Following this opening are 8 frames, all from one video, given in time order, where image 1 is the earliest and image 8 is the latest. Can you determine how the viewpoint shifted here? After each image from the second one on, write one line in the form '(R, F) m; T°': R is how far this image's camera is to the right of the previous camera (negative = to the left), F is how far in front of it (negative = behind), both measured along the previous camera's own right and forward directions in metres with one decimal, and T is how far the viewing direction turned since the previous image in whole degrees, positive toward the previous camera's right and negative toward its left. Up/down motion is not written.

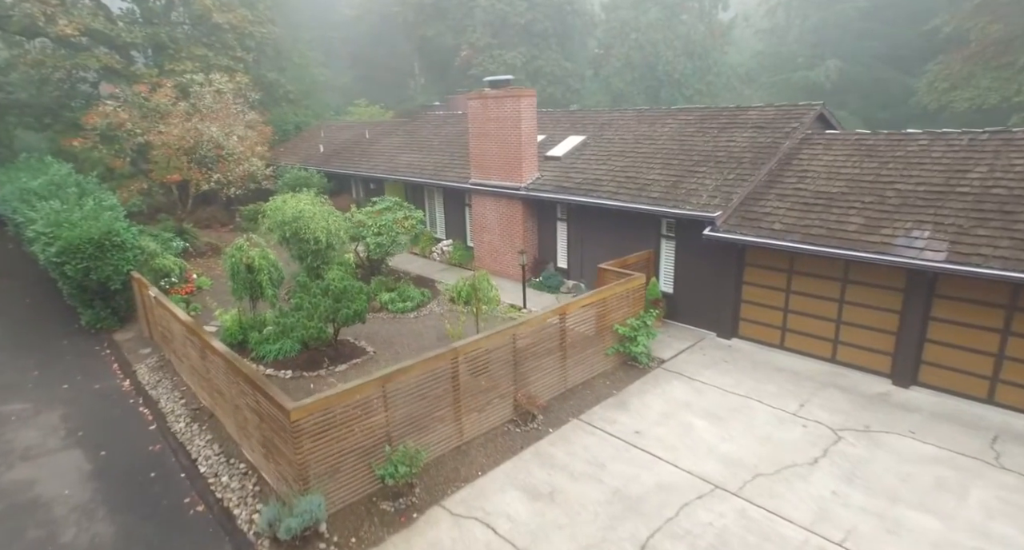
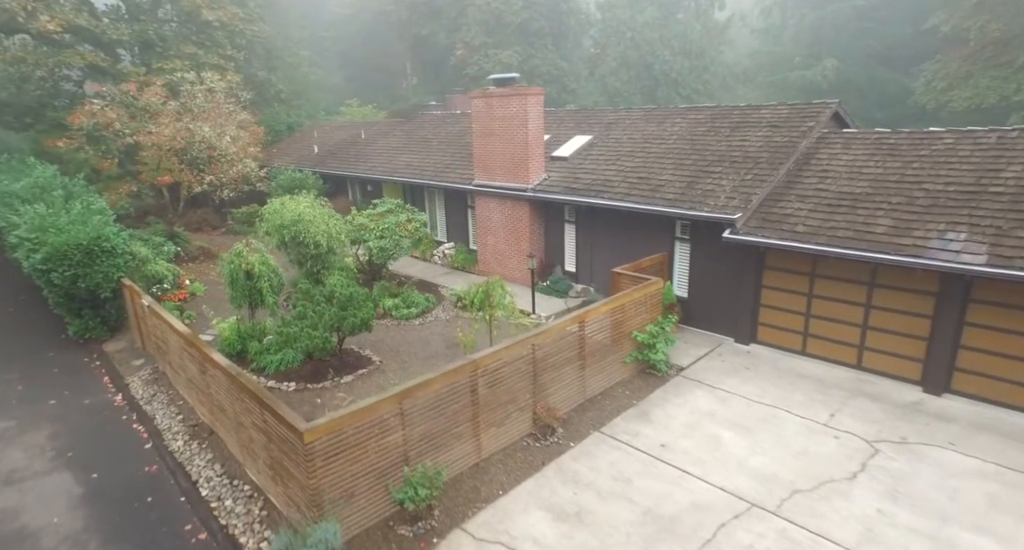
(-0.4, +0.4) m; +1°
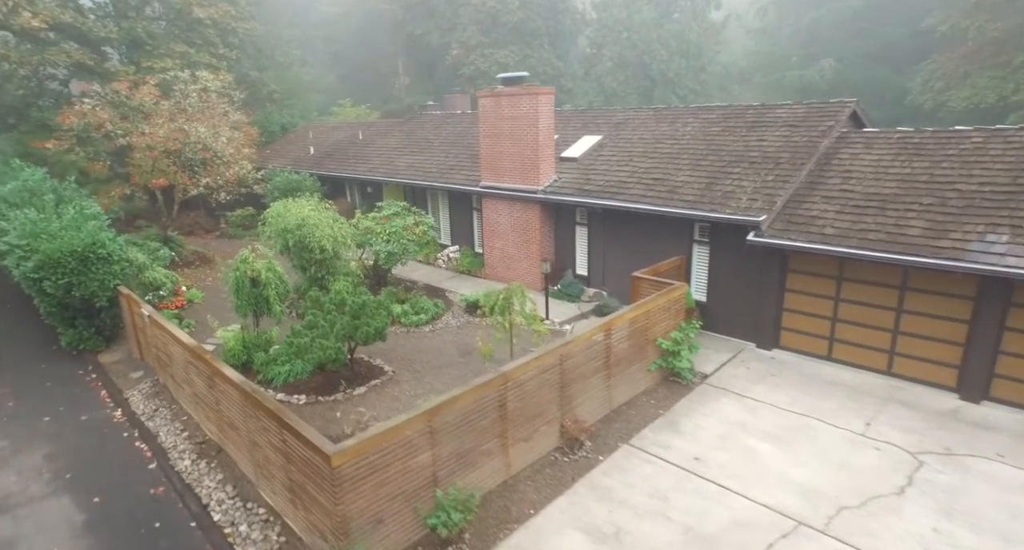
(-0.5, +0.4) m; +1°
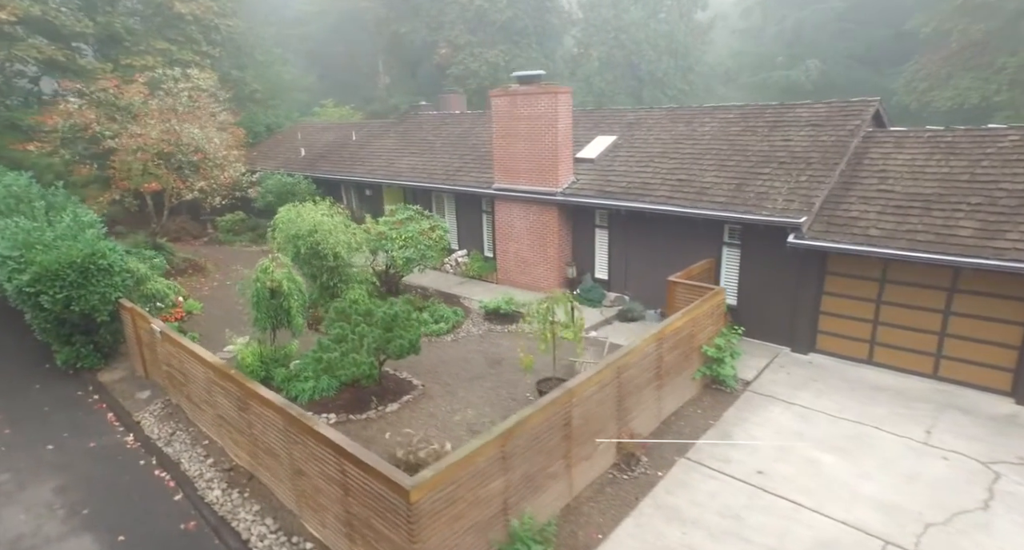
(-0.9, +0.4) m; +3°
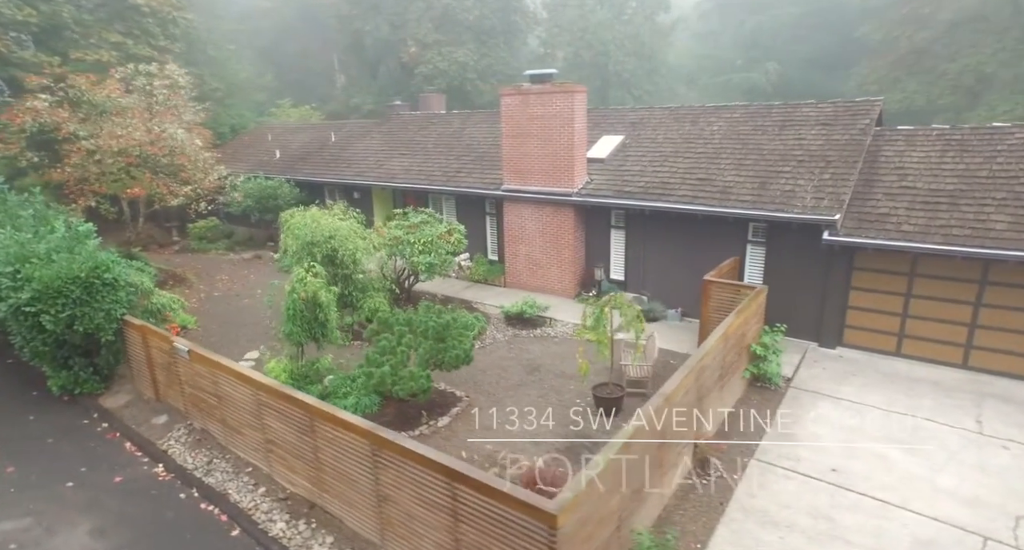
(-1.4, +0.3) m; +5°
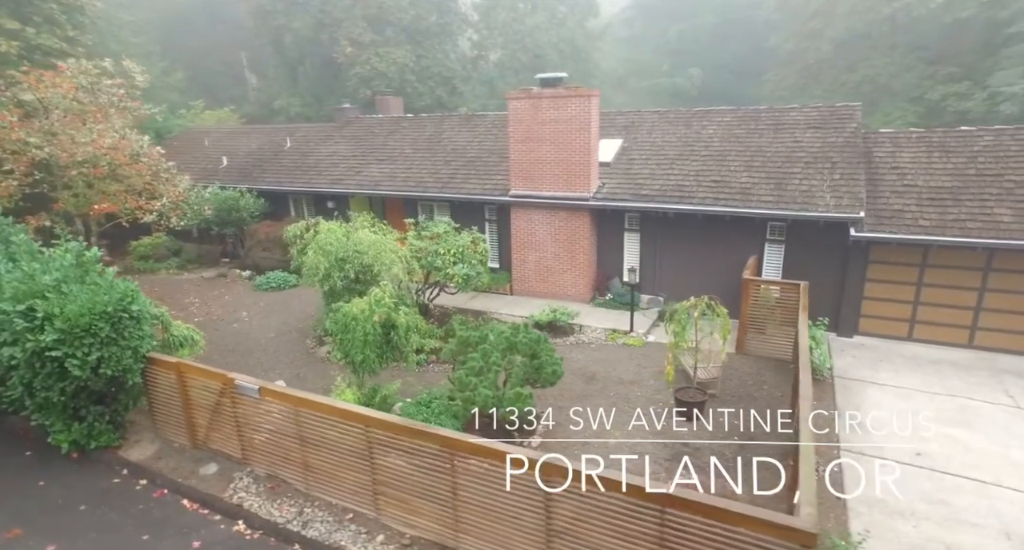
(-2.3, +0.5) m; +10°
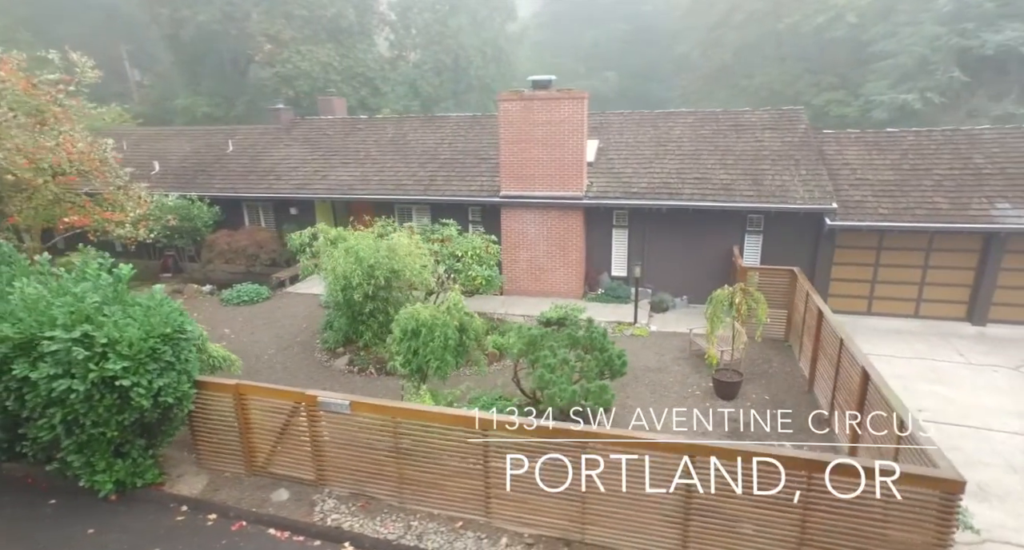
(-2.1, +0.1) m; +10°
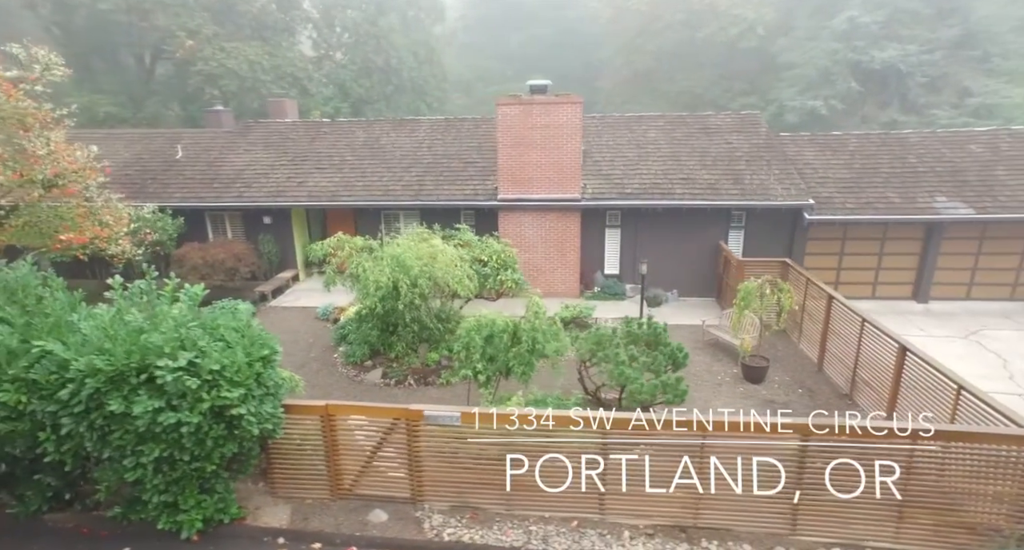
(-2.1, +0.1) m; +9°
